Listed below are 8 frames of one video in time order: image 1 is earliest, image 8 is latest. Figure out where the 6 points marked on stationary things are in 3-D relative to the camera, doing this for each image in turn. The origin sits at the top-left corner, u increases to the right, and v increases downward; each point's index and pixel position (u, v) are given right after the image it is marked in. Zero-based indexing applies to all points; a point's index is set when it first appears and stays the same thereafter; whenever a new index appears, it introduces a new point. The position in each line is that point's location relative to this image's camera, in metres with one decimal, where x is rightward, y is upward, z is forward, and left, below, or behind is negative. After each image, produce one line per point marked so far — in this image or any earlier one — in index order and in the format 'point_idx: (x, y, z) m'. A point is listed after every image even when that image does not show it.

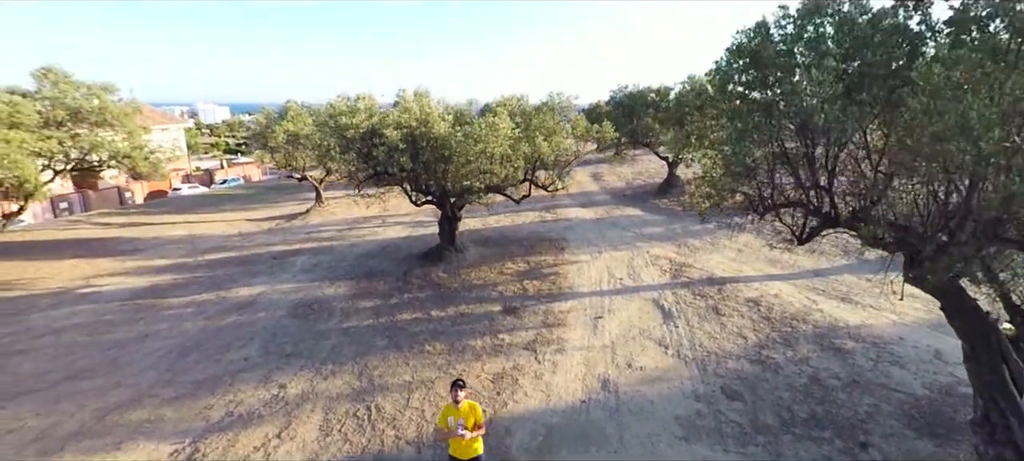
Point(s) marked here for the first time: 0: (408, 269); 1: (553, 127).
0: (-3.2, -1.2, +16.2) m
1: (+1.1, +2.8, +14.9) m
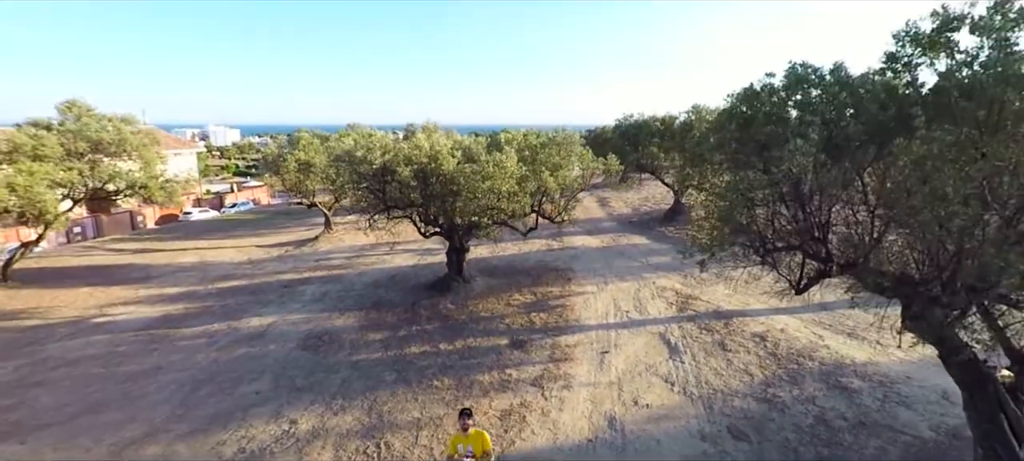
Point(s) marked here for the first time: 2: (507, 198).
0: (-3.0, -2.1, +16.4) m
1: (+1.3, +1.9, +15.2) m
2: (-0.1, +0.8, +14.1) m
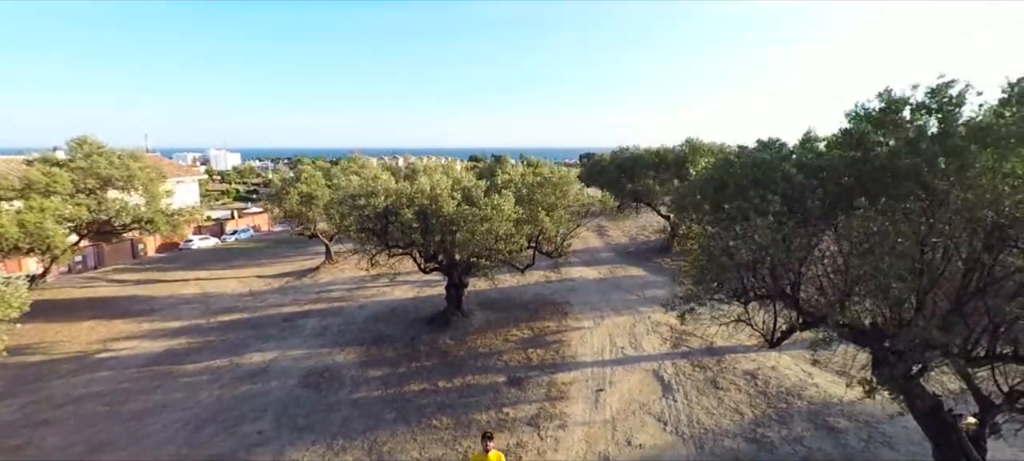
0: (-3.0, -3.3, +16.7) m
1: (+1.3, +0.8, +15.7) m
2: (-0.2, -0.2, +14.5) m
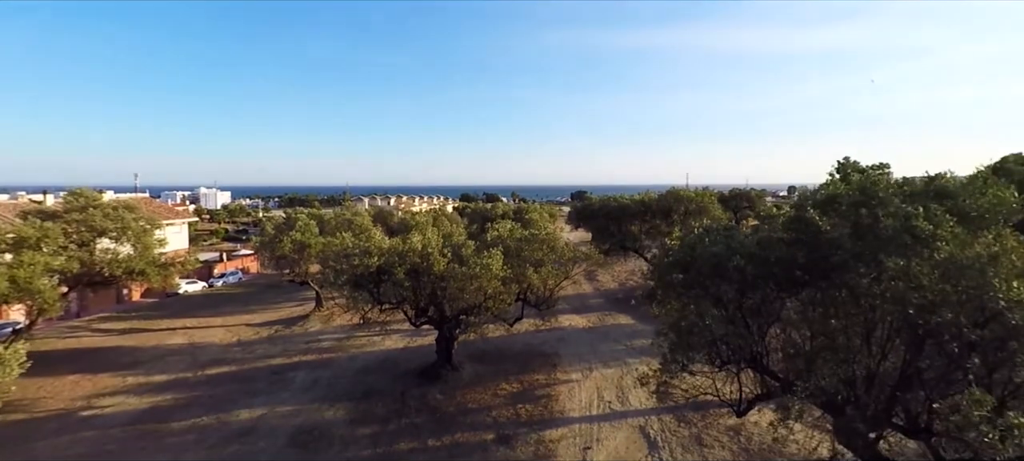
0: (-3.4, -5.0, +16.7) m
1: (+0.9, -0.8, +16.1) m
2: (-0.5, -1.8, +14.8) m
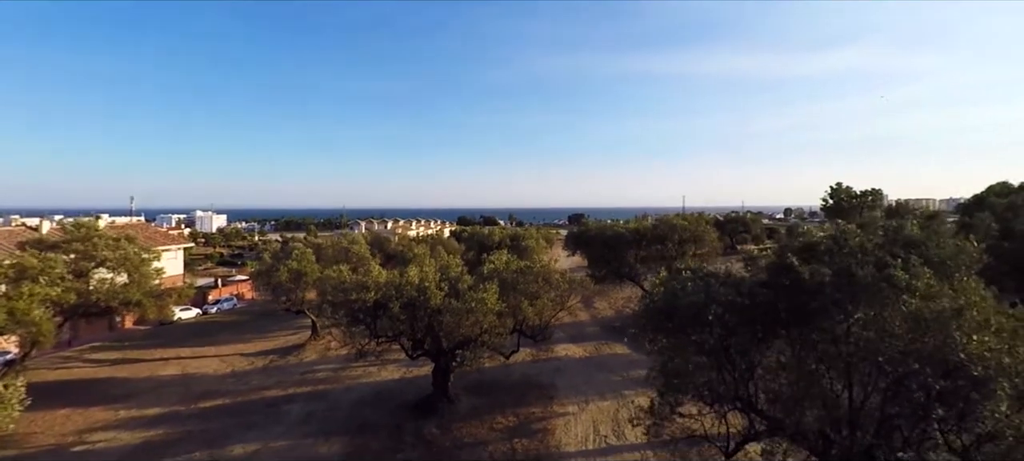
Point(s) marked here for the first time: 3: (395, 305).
0: (-3.5, -6.0, +16.6) m
1: (+0.8, -1.8, +16.3) m
2: (-0.6, -2.7, +14.9) m
3: (-3.2, -2.0, +14.7) m
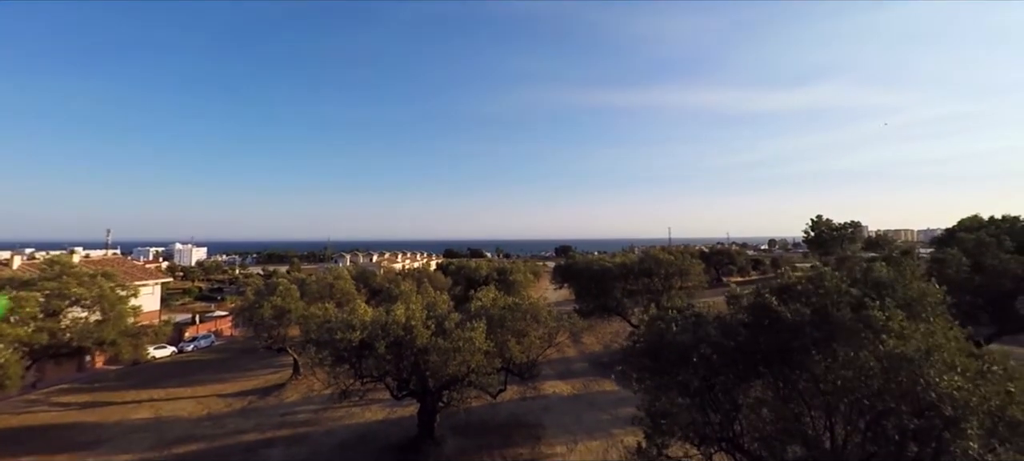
0: (-3.9, -7.2, +16.1) m
1: (+0.4, -2.9, +16.1) m
2: (-1.0, -3.8, +14.6) m
3: (-3.6, -3.1, +14.4) m
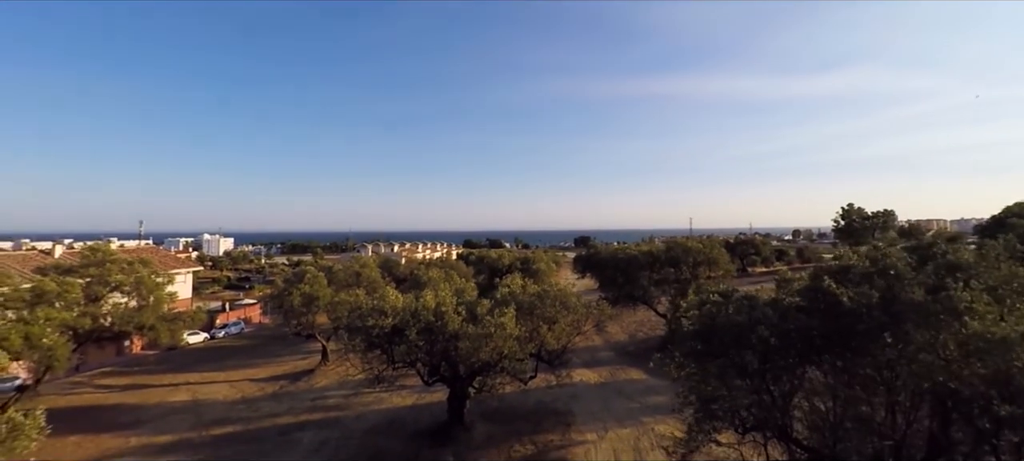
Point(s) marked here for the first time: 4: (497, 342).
0: (-2.9, -6.8, +16.3) m
1: (+1.3, -2.6, +16.1) m
2: (-0.1, -3.4, +14.7) m
3: (-2.7, -2.7, +14.6) m
4: (-0.5, -2.9, +14.4) m
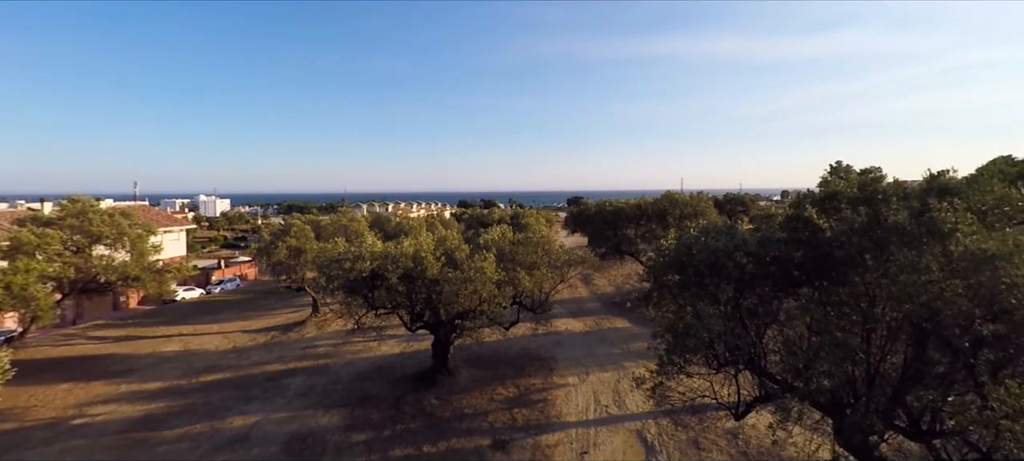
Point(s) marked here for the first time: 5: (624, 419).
0: (-3.5, -5.1, +16.6) m
1: (+0.8, -0.9, +16.0) m
2: (-0.6, -1.9, +14.7) m
3: (-3.2, -1.2, +14.5) m
4: (-1.0, -1.5, +14.3) m
5: (+2.7, -4.5, +12.8) m
